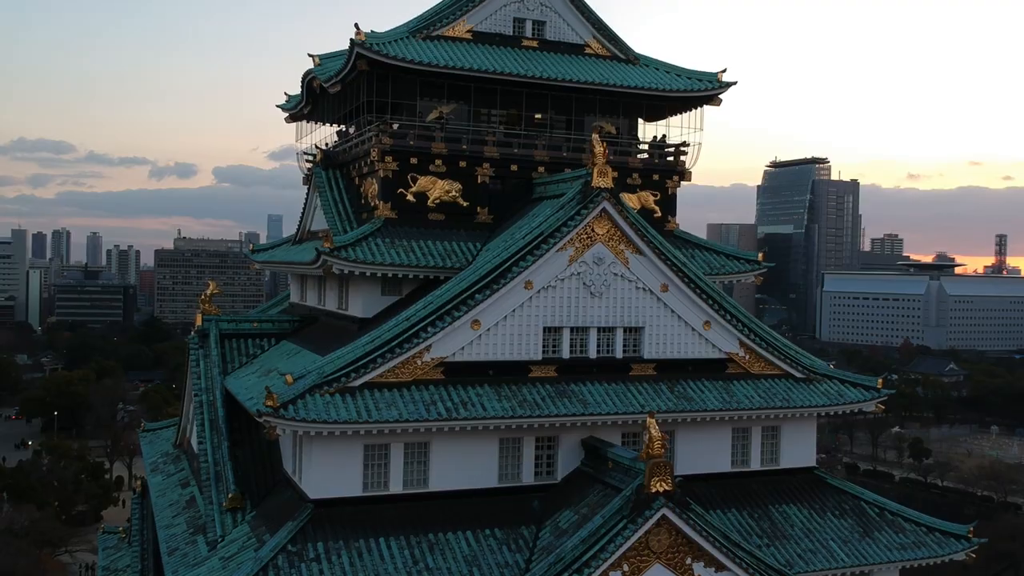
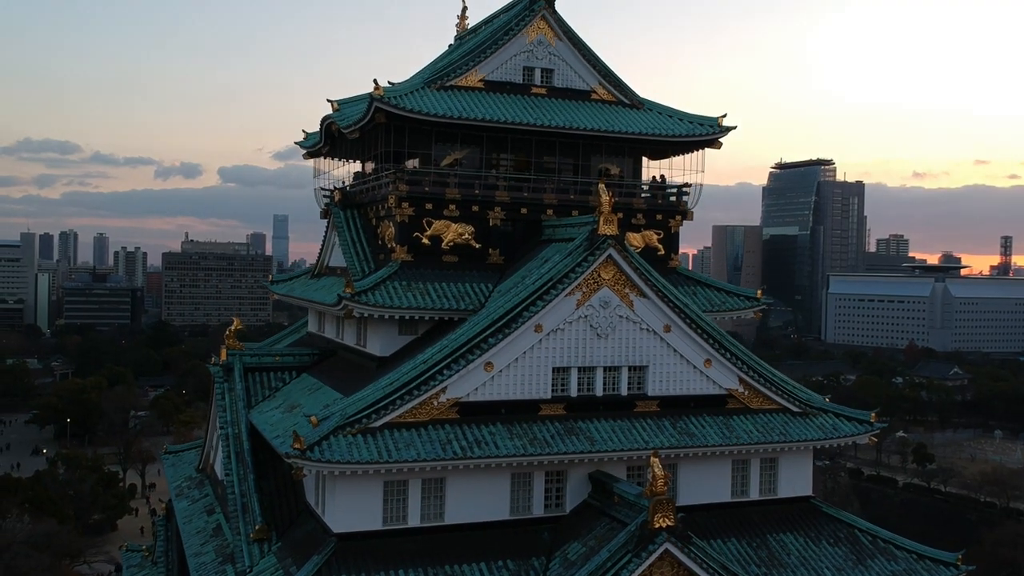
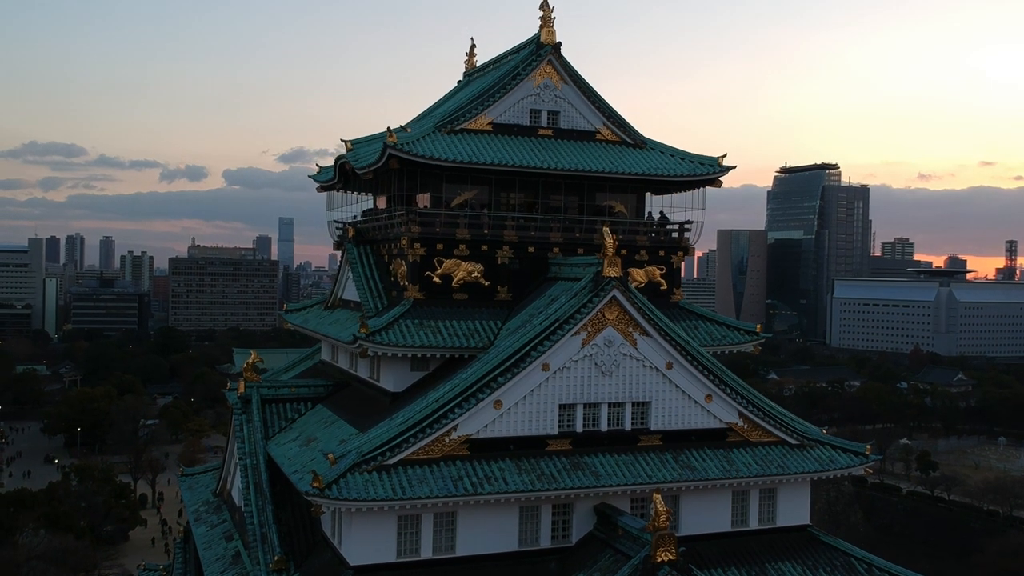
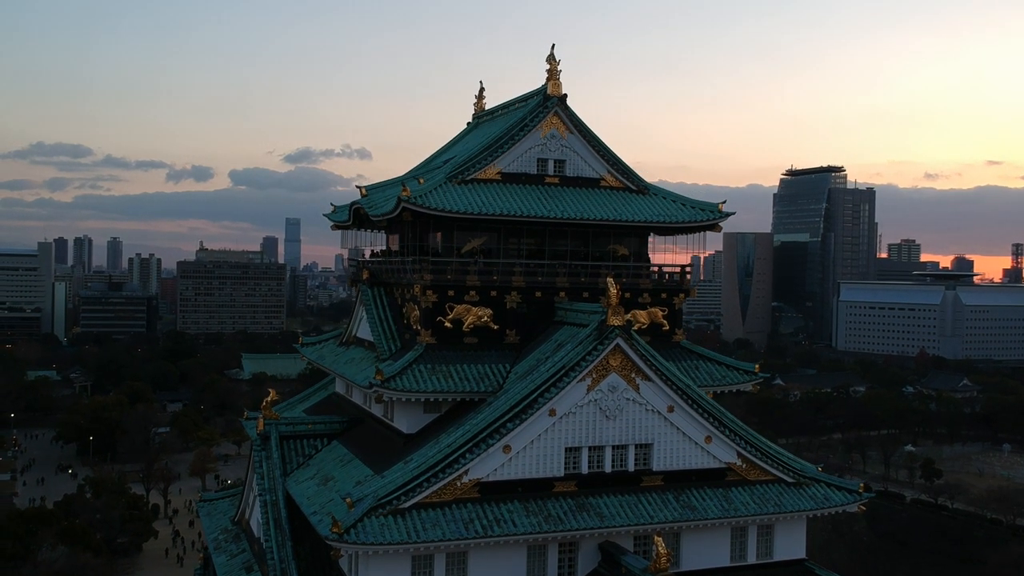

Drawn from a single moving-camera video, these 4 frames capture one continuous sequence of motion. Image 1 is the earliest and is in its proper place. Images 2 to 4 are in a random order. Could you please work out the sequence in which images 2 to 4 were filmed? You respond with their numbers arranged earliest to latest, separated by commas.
2, 3, 4
